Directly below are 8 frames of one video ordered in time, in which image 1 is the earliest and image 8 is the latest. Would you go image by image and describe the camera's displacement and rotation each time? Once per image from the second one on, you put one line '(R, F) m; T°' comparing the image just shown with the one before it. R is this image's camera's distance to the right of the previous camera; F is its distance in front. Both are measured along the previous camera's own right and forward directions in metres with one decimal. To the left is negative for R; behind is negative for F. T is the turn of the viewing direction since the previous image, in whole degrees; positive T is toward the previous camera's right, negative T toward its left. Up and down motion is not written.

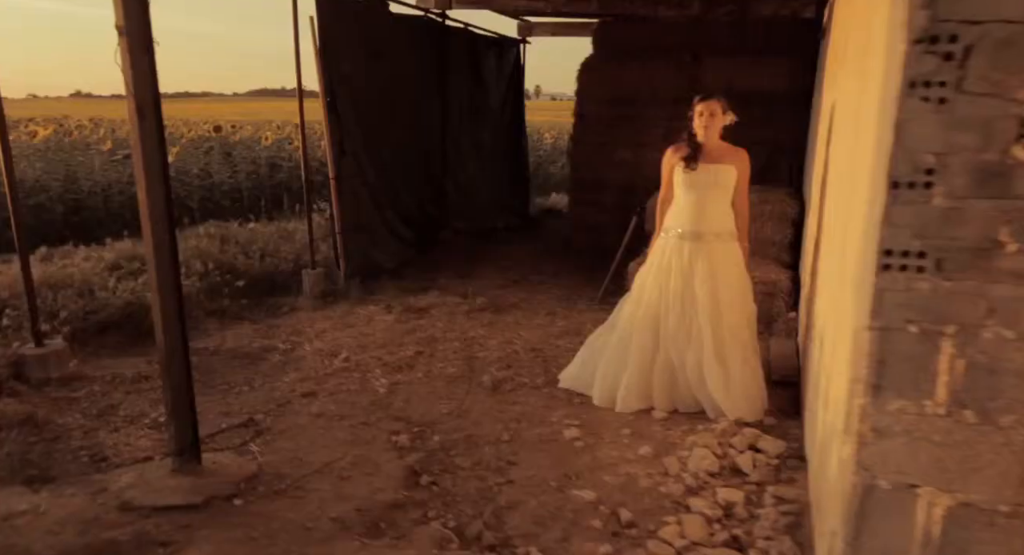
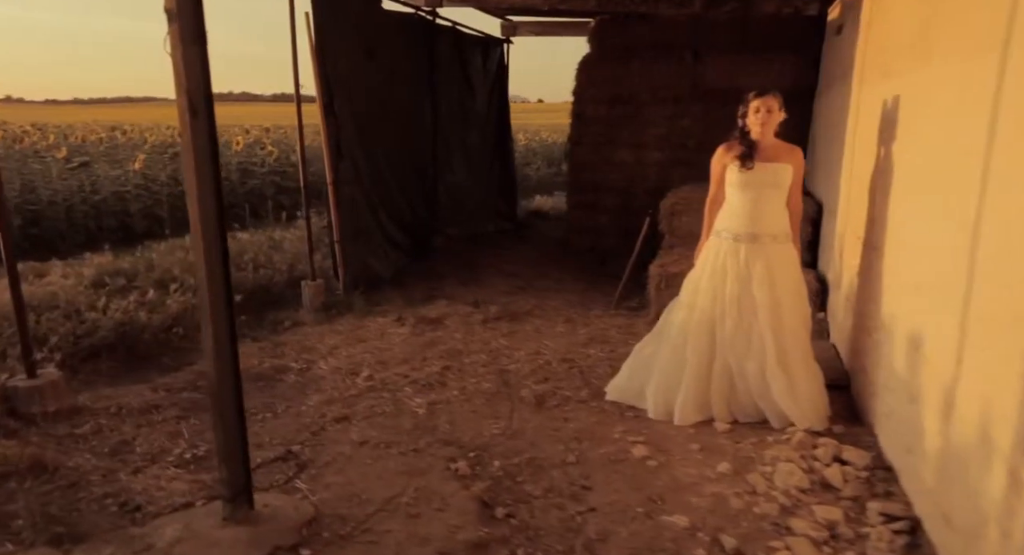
(-0.4, +0.2) m; +4°
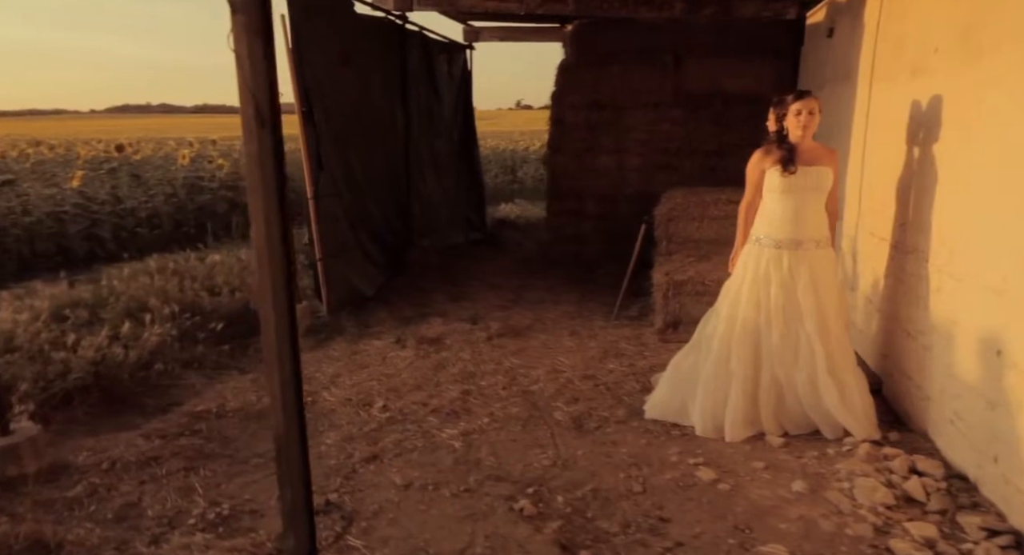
(-0.4, +0.2) m; +5°
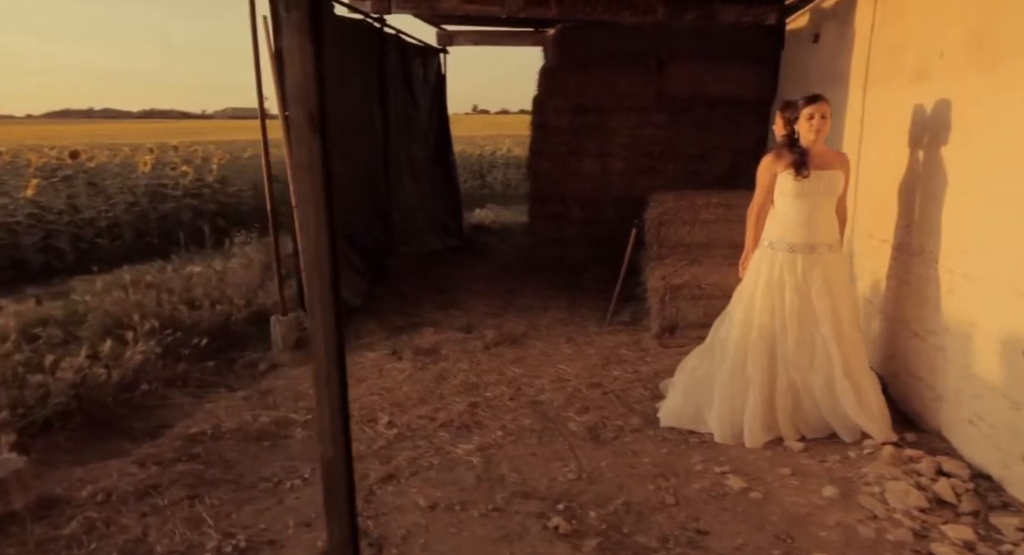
(-0.2, +0.1) m; +4°
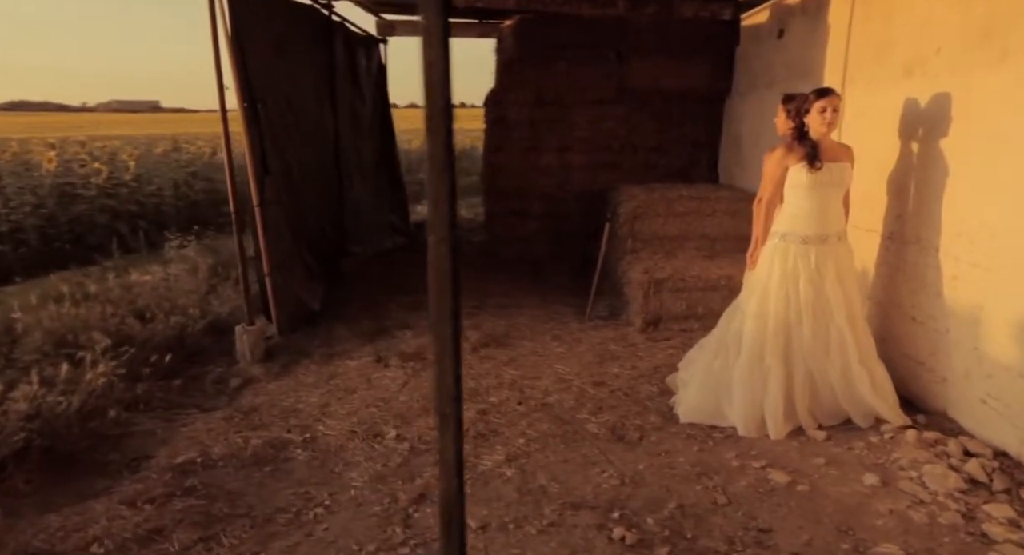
(-0.5, +0.2) m; +8°
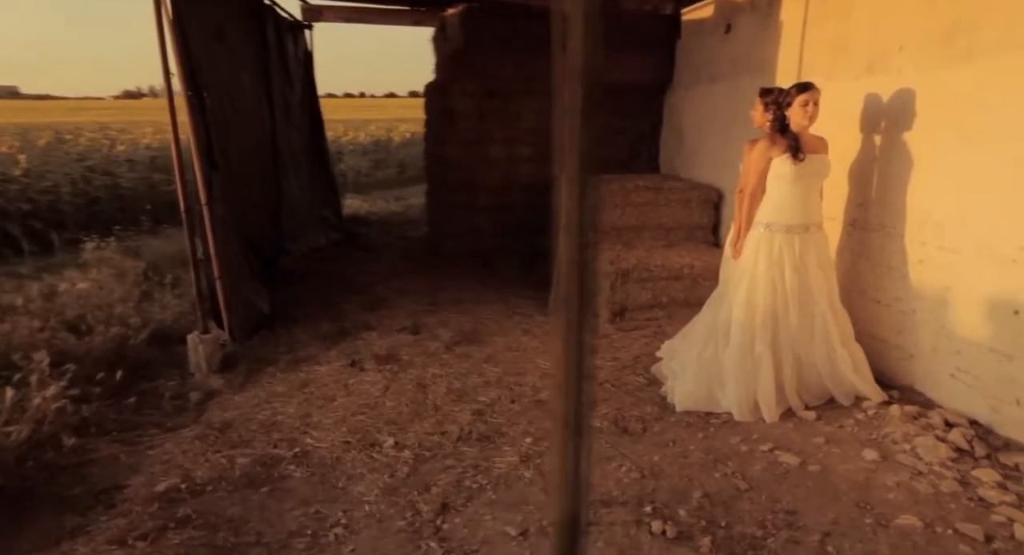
(-0.4, +0.1) m; +8°
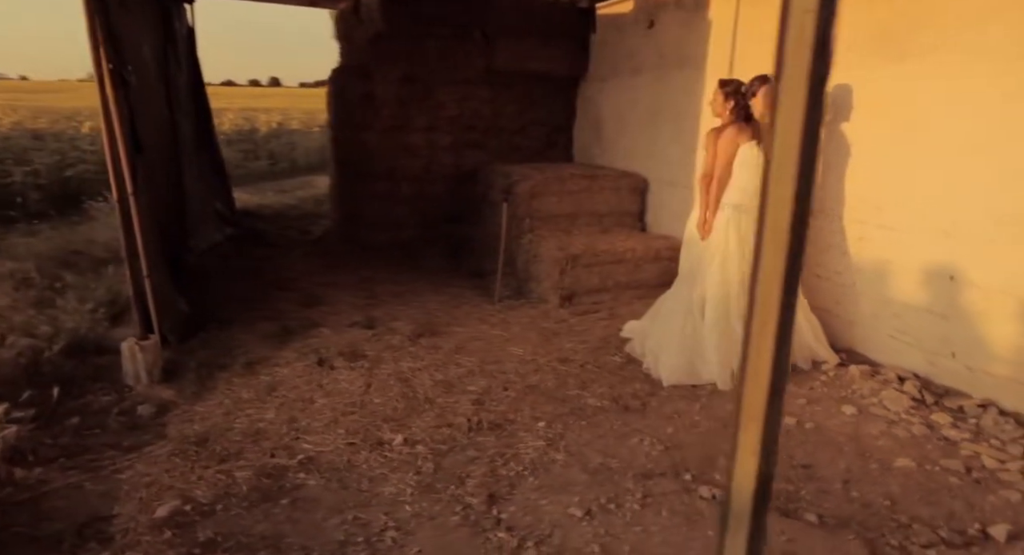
(-0.6, +0.1) m; +12°
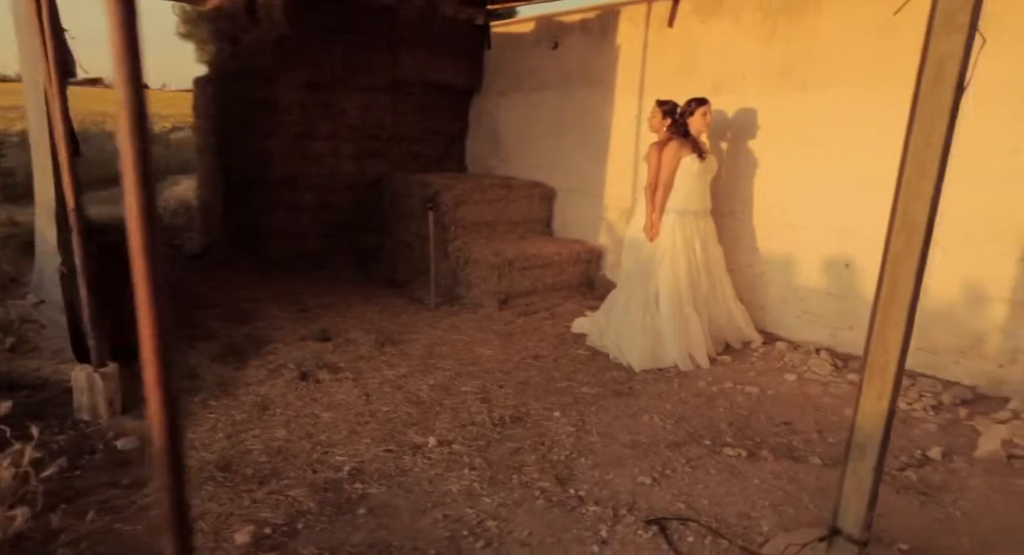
(-0.9, -0.1) m; +16°
